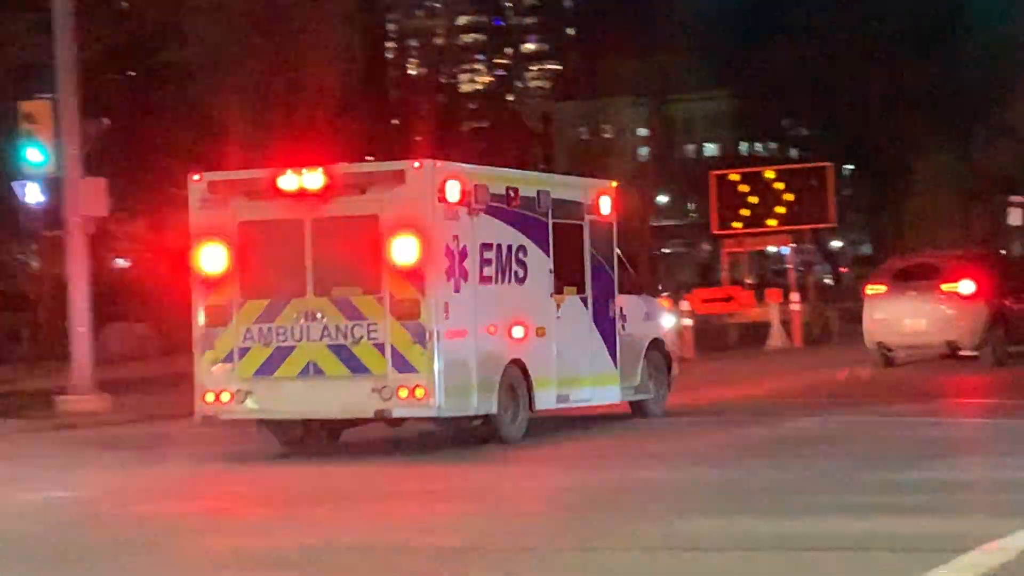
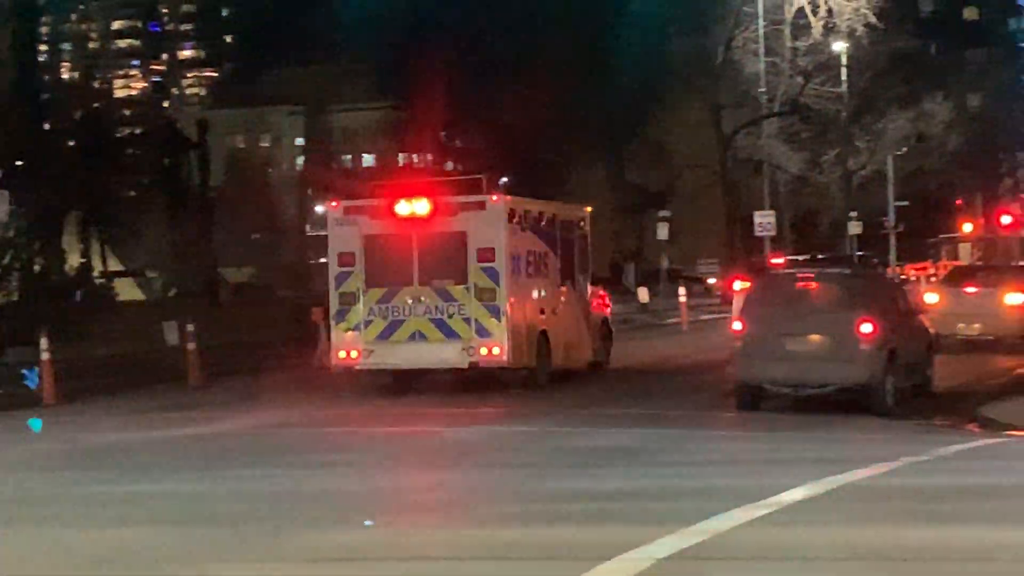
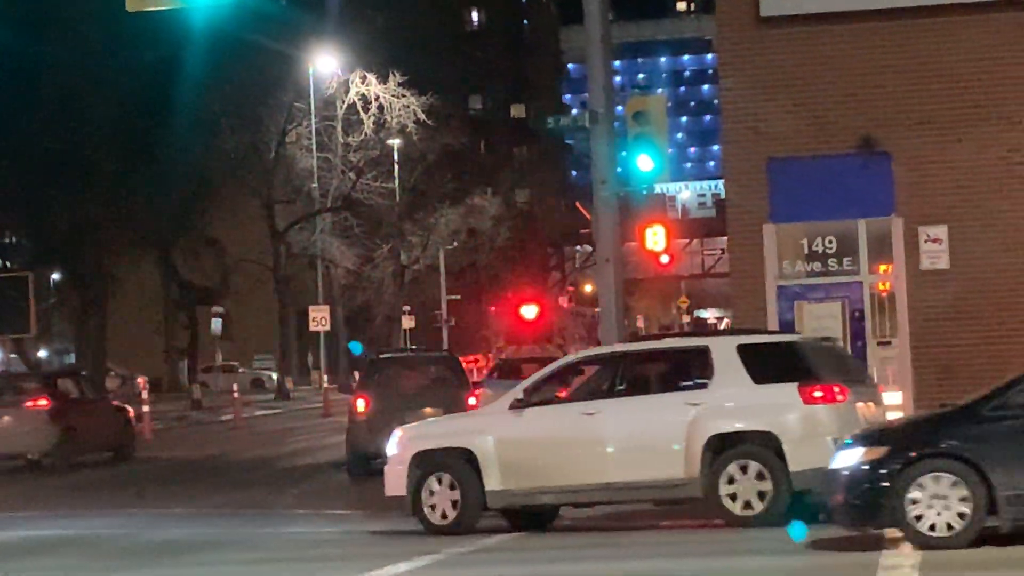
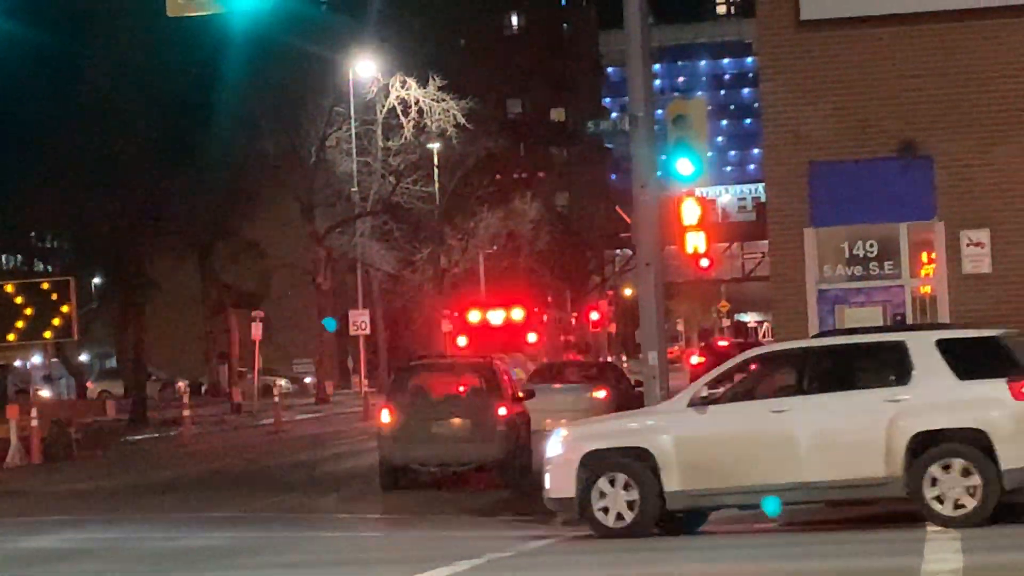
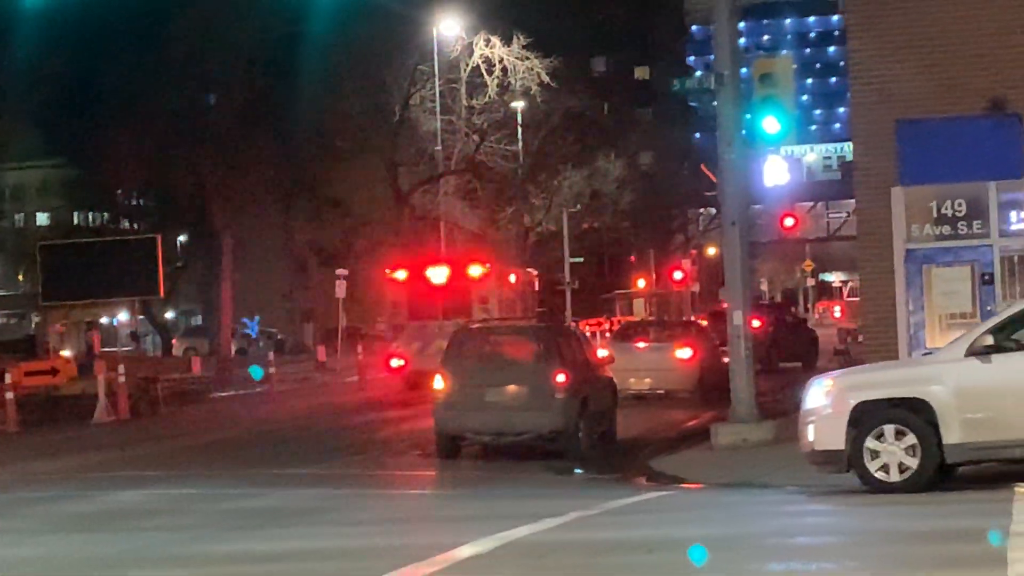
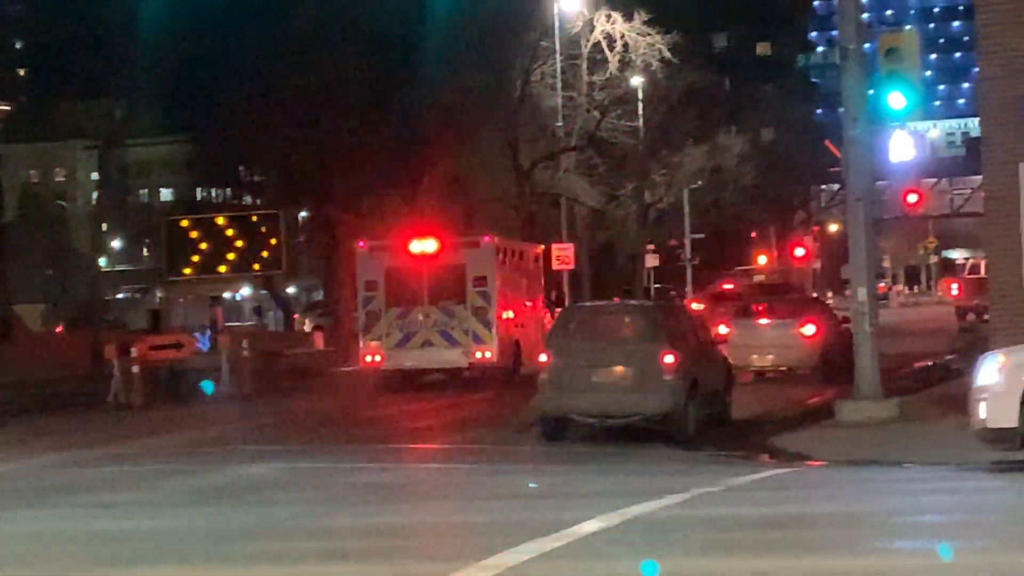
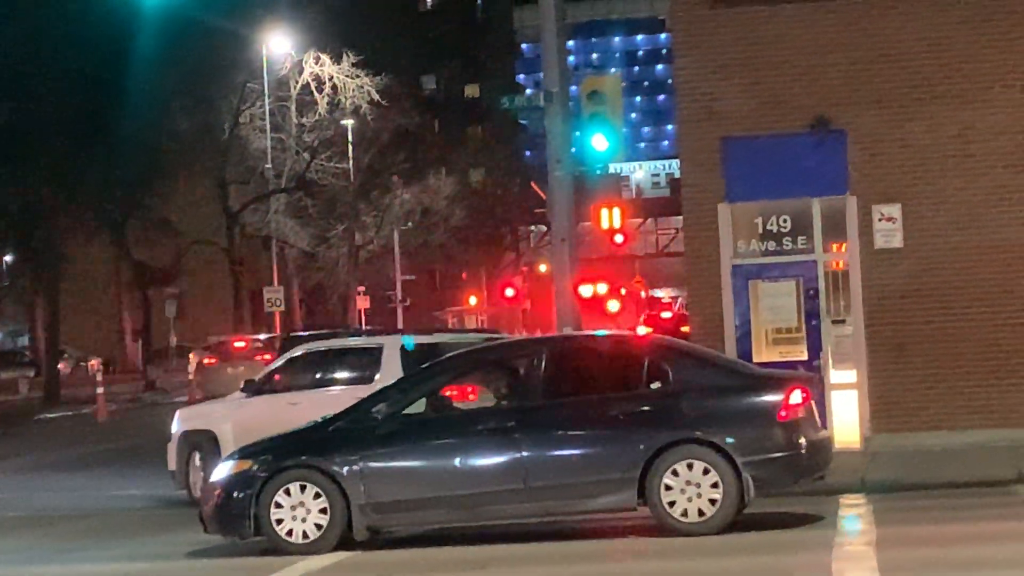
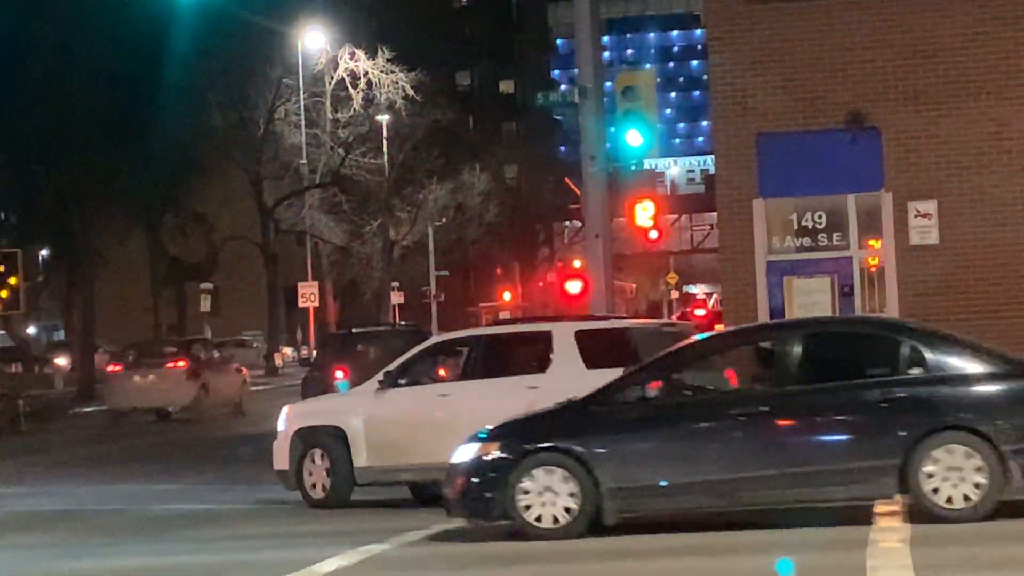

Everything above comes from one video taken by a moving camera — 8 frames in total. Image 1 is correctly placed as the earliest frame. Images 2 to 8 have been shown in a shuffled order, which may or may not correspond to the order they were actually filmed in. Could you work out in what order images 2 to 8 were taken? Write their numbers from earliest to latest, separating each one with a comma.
2, 6, 5, 4, 3, 8, 7
